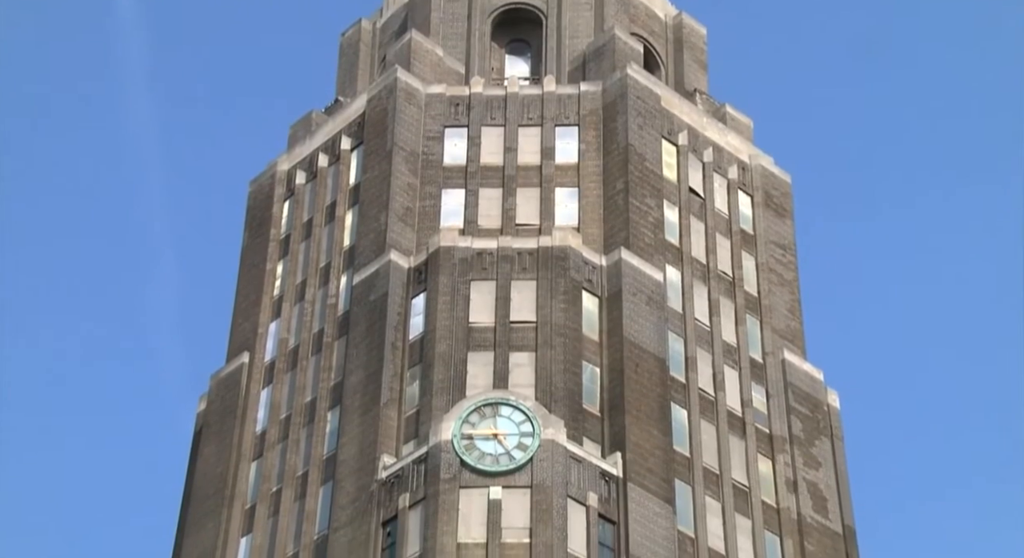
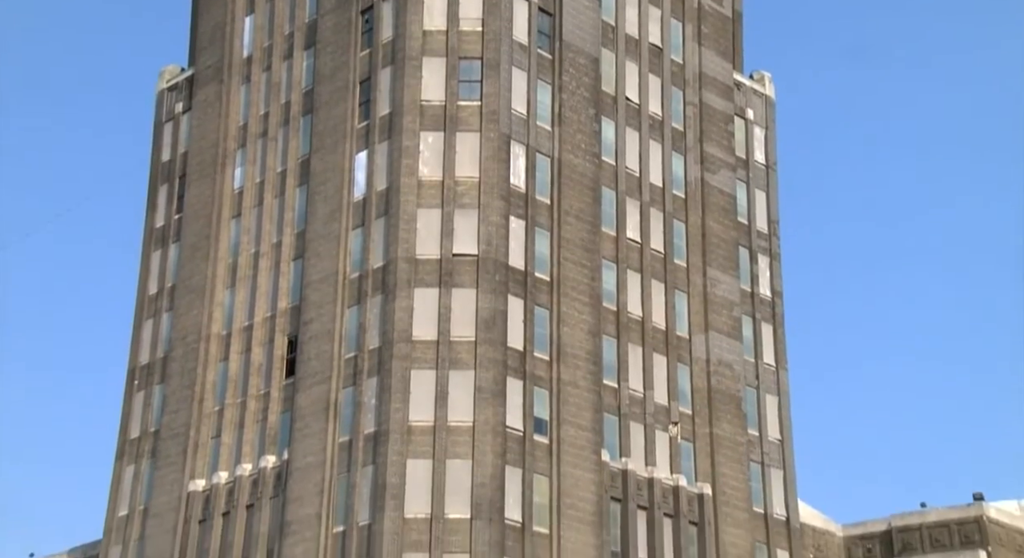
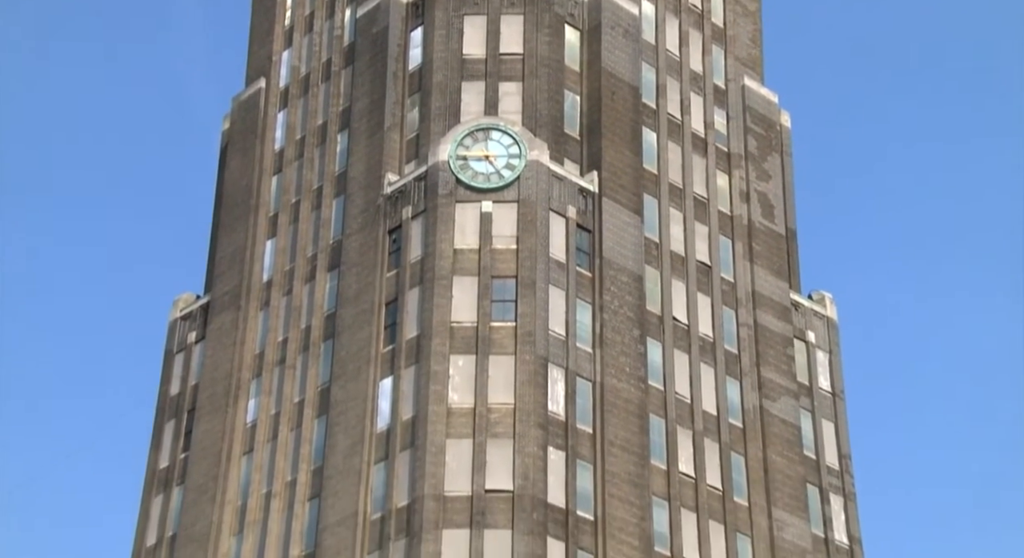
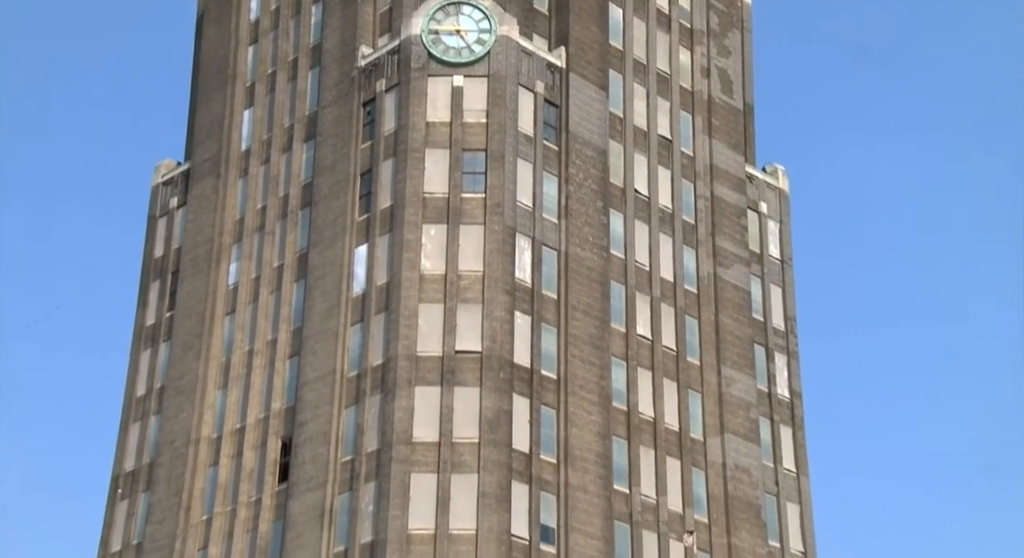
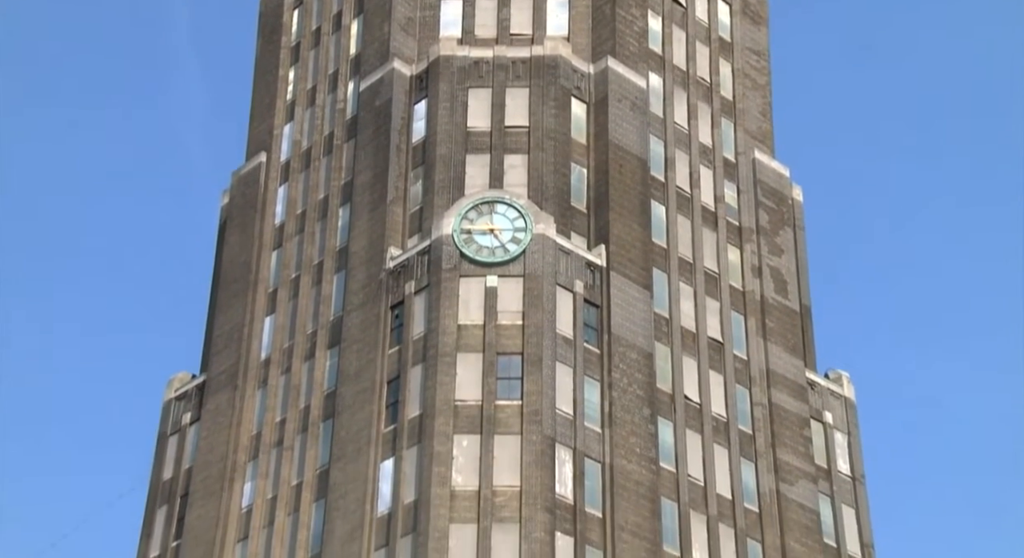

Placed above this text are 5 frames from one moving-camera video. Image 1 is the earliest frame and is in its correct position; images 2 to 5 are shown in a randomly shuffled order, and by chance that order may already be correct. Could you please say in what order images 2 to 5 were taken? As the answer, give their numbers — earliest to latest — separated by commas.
5, 3, 4, 2
